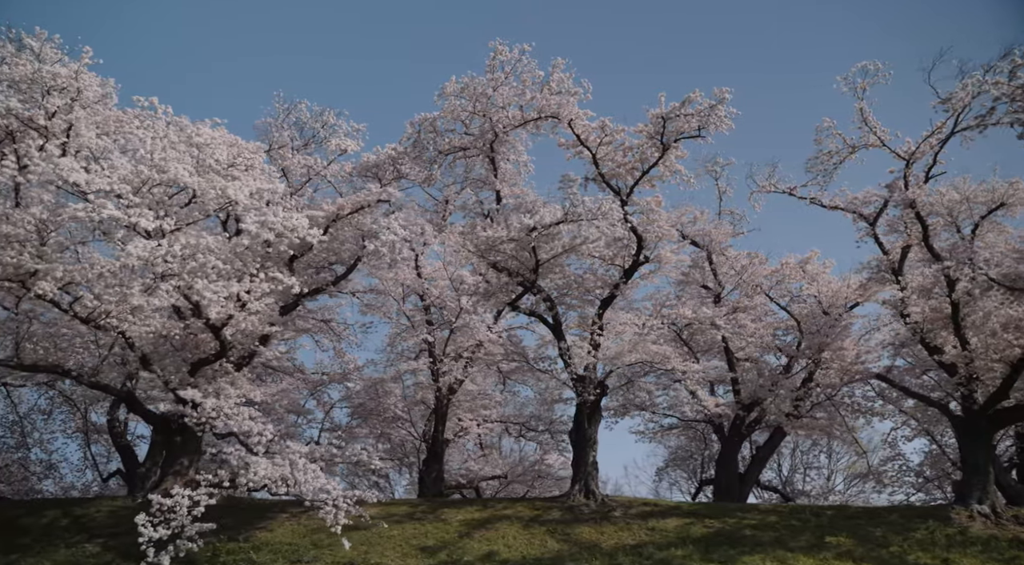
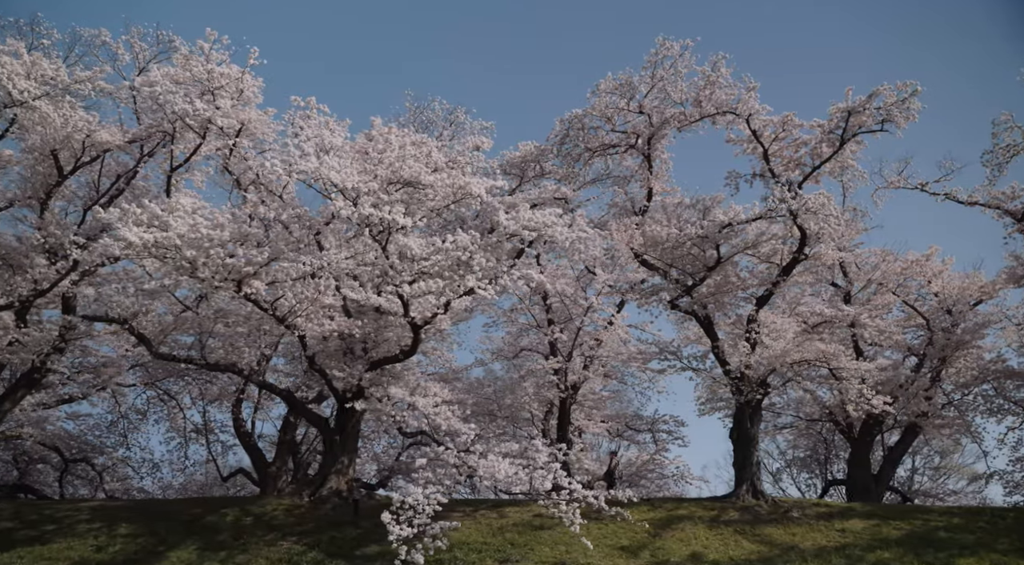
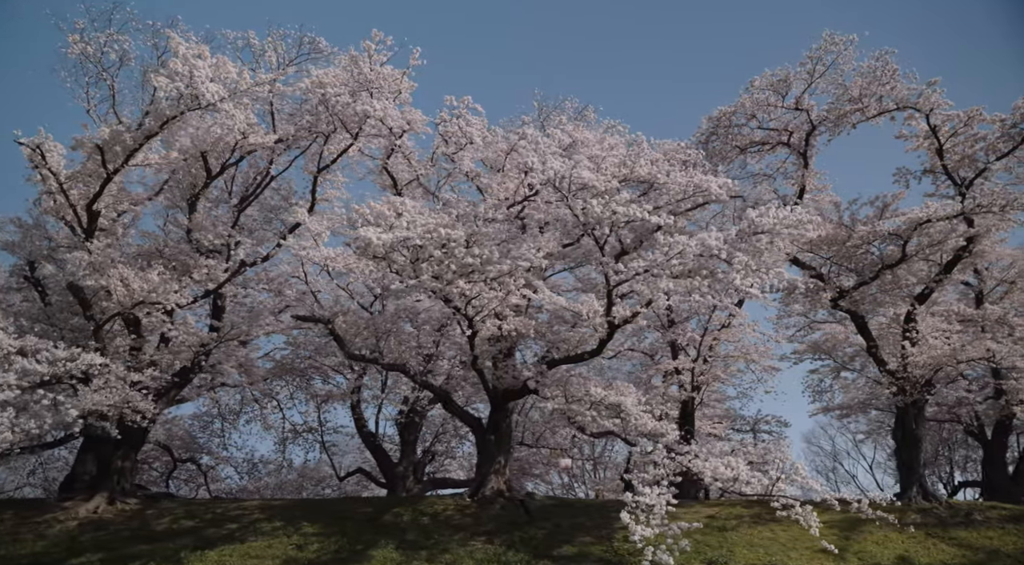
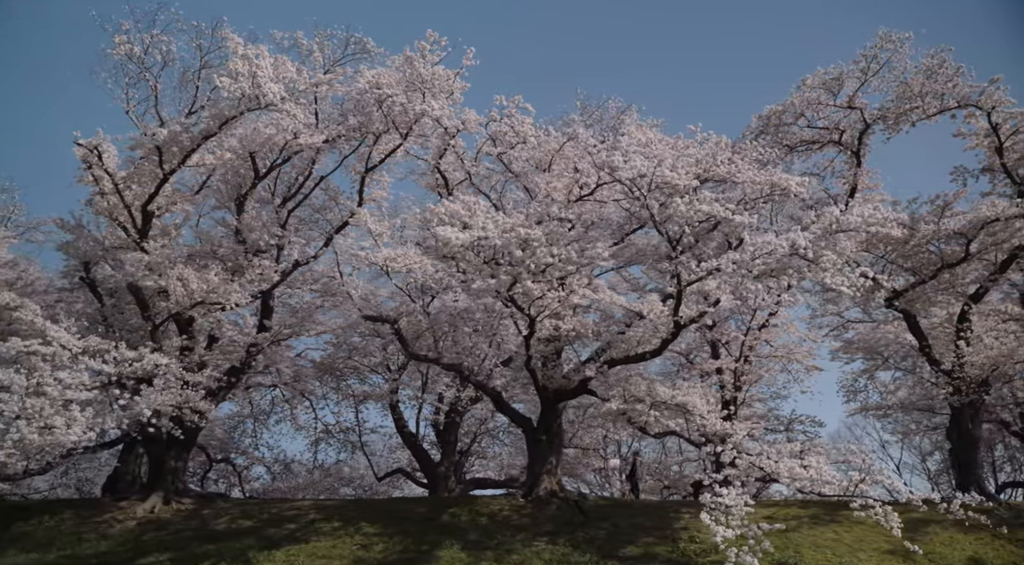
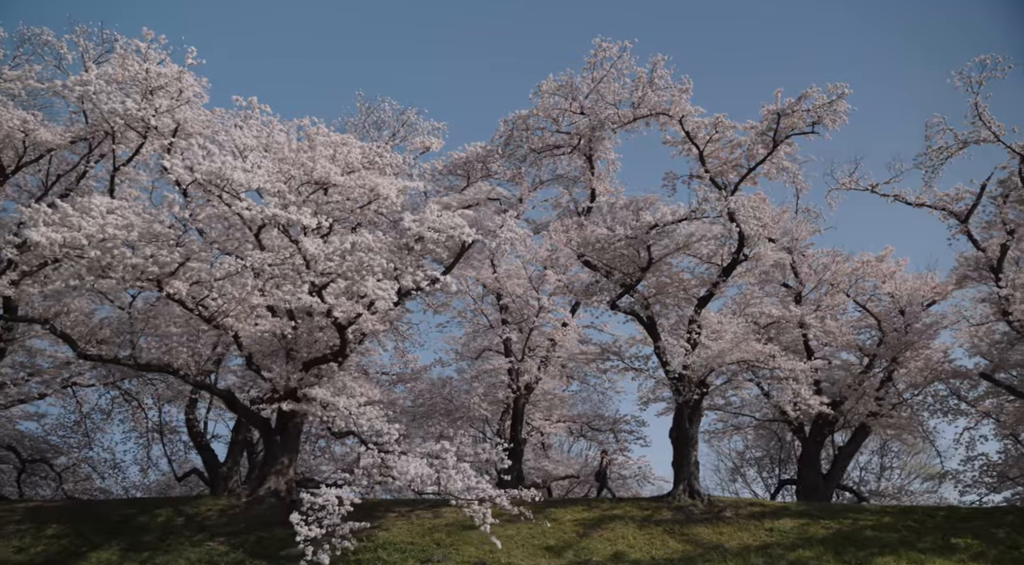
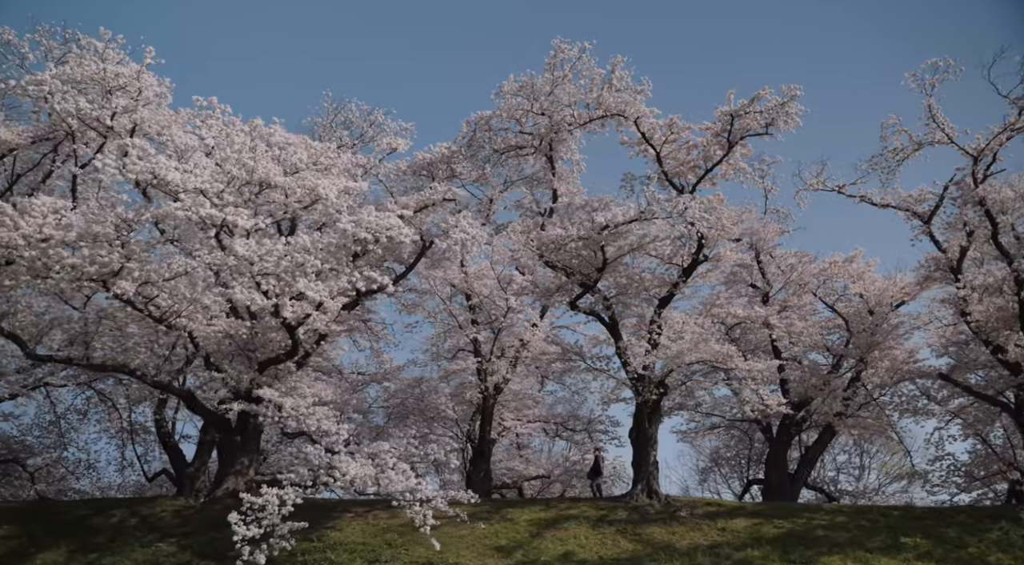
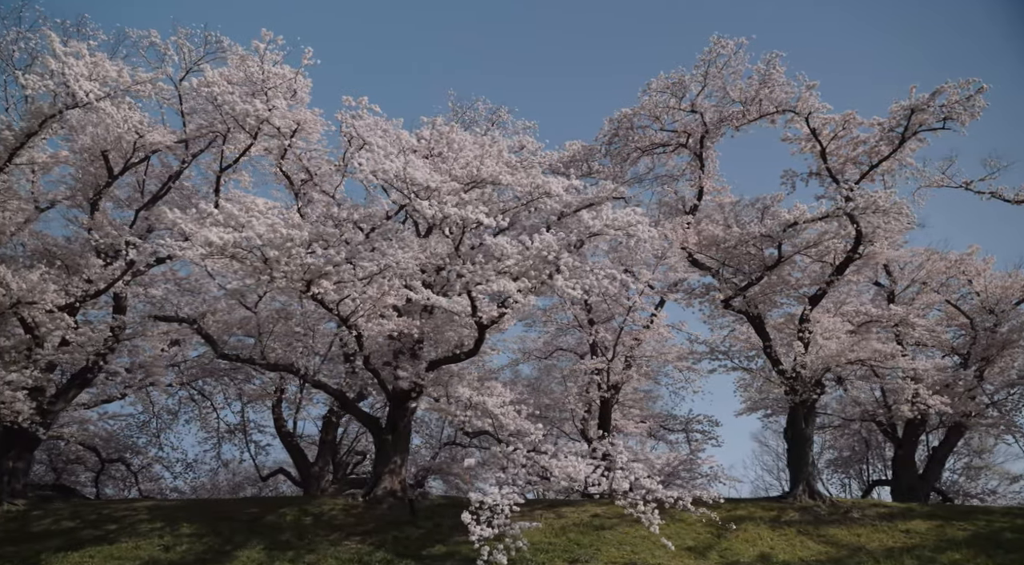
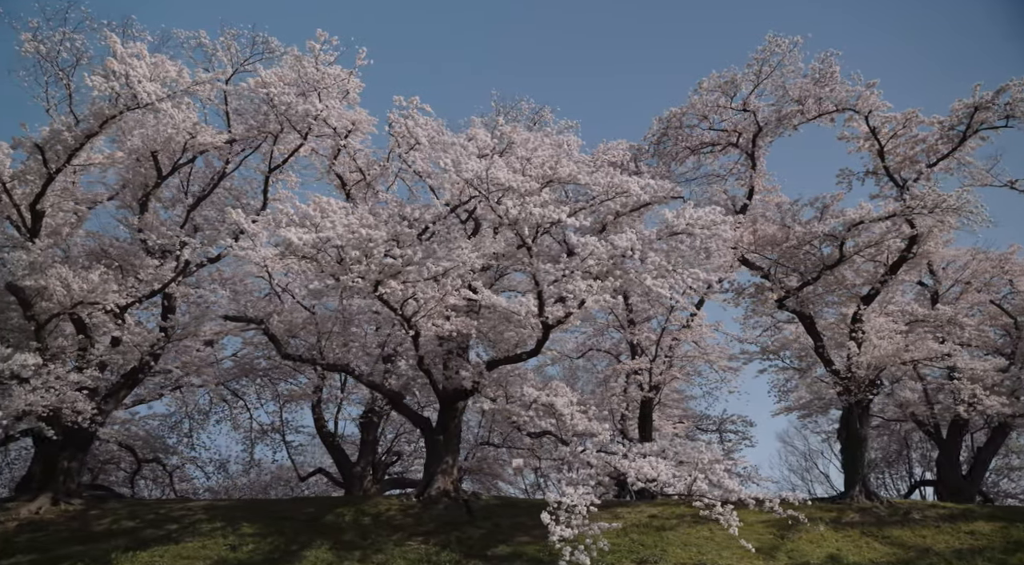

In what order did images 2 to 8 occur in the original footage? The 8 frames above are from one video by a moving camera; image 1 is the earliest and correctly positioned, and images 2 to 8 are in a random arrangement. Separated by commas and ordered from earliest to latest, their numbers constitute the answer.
6, 5, 2, 7, 8, 3, 4
